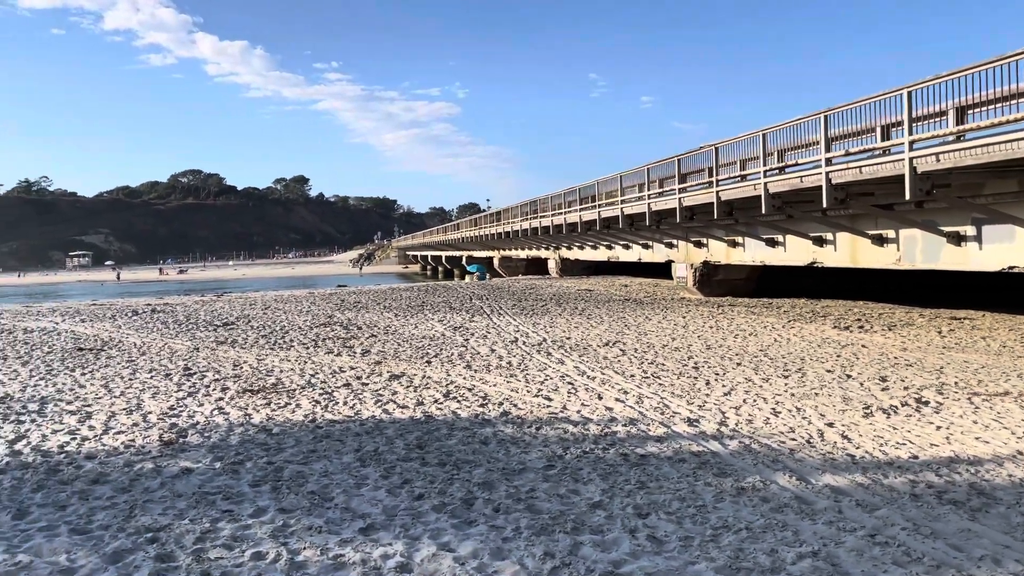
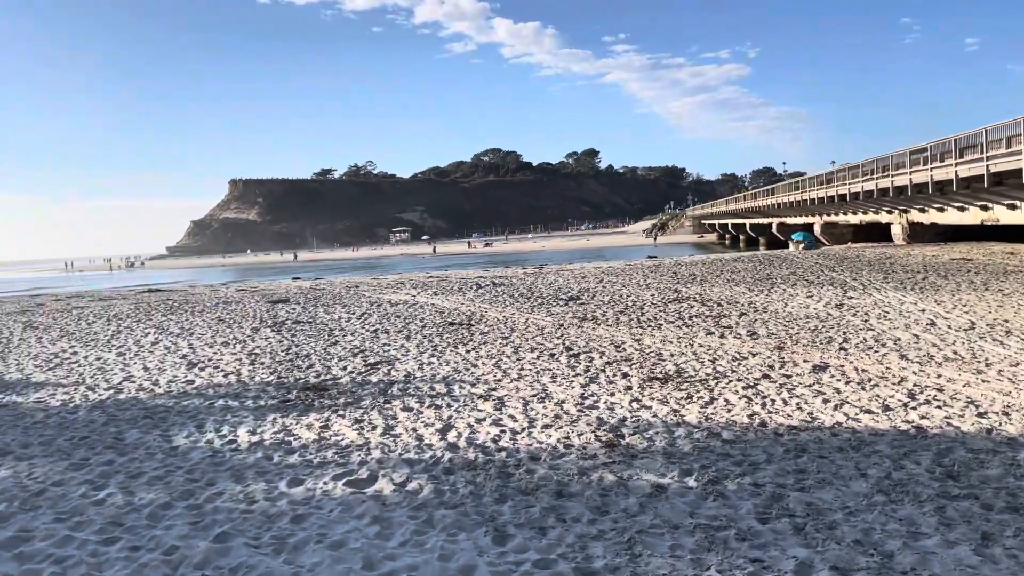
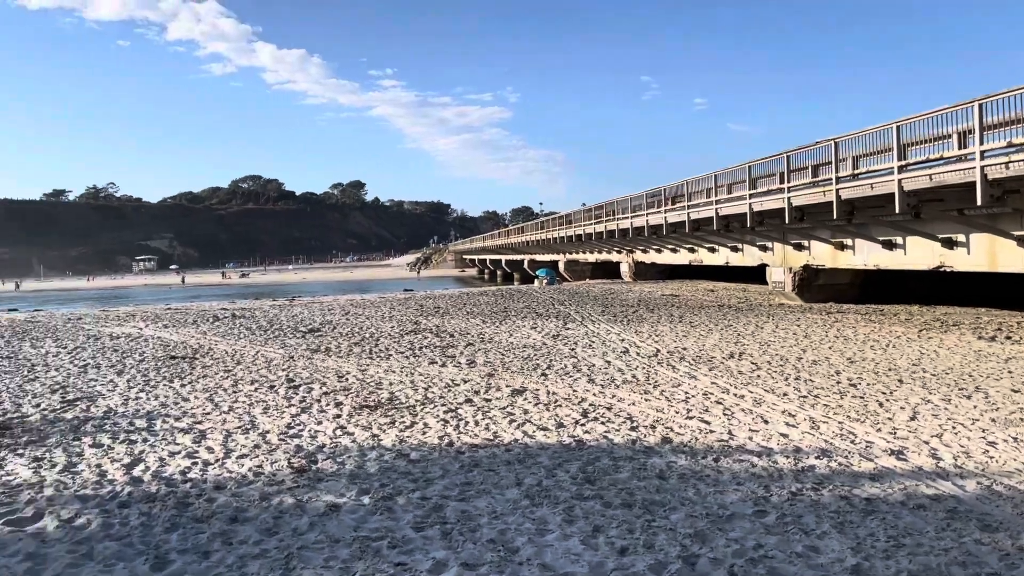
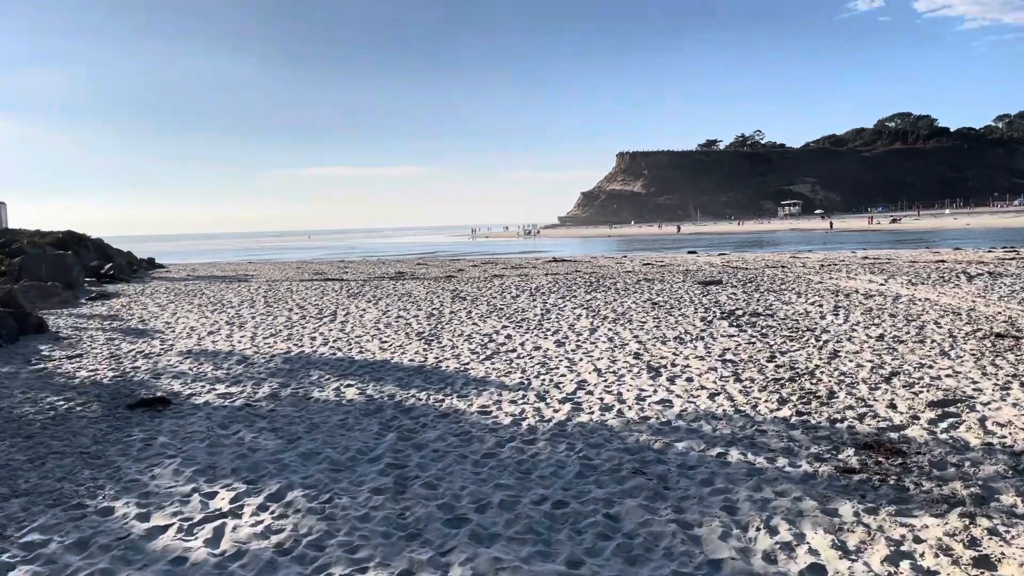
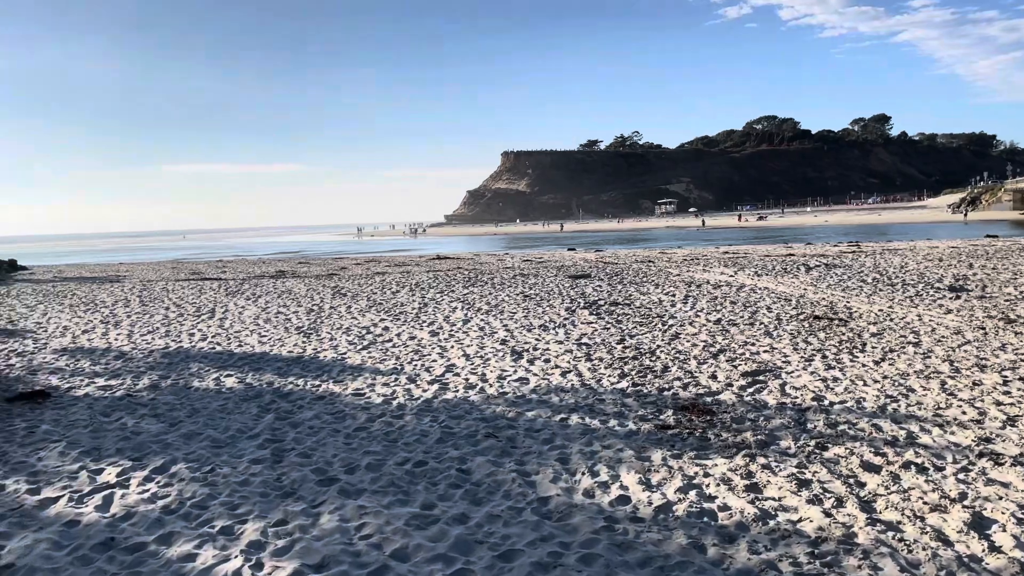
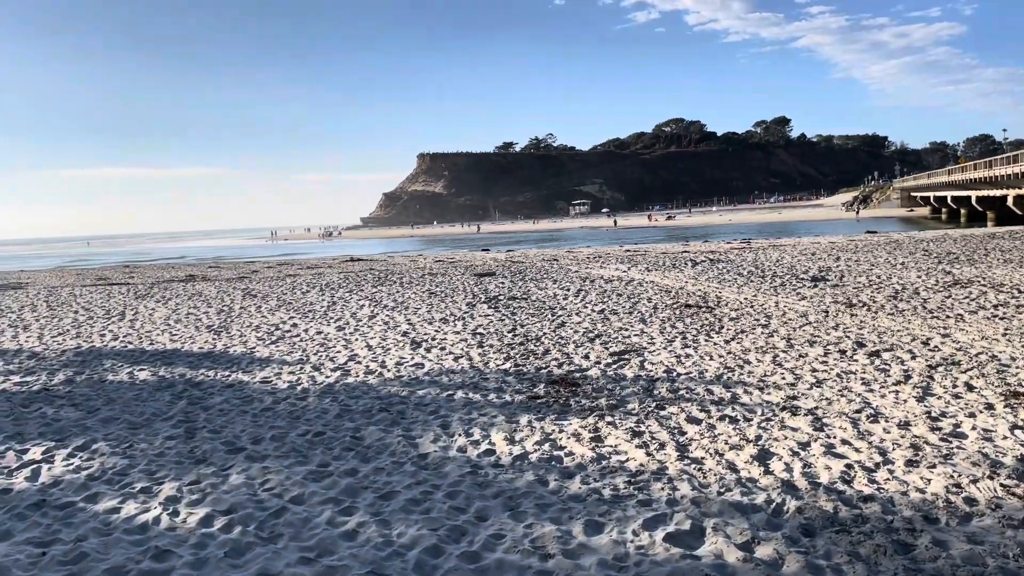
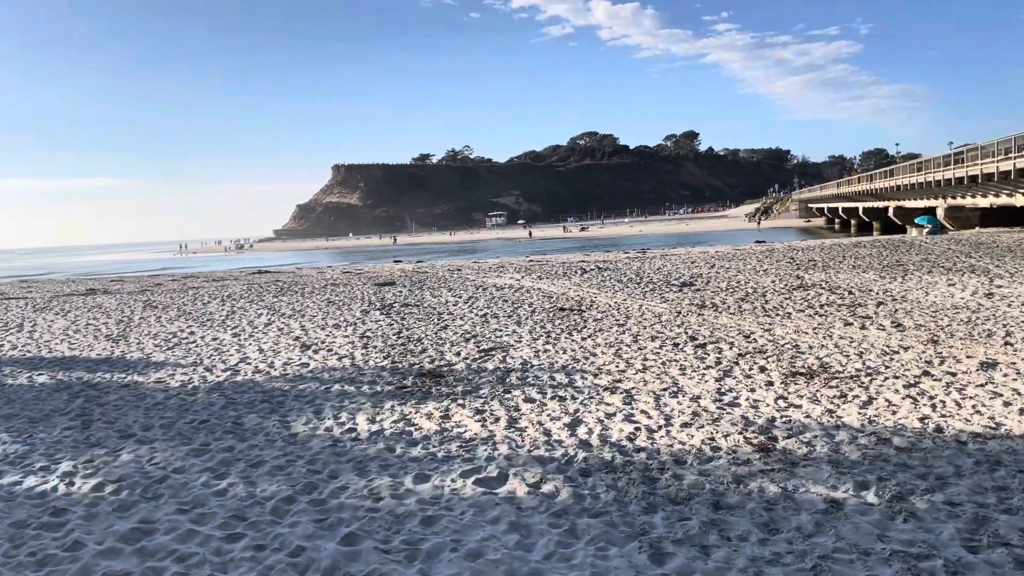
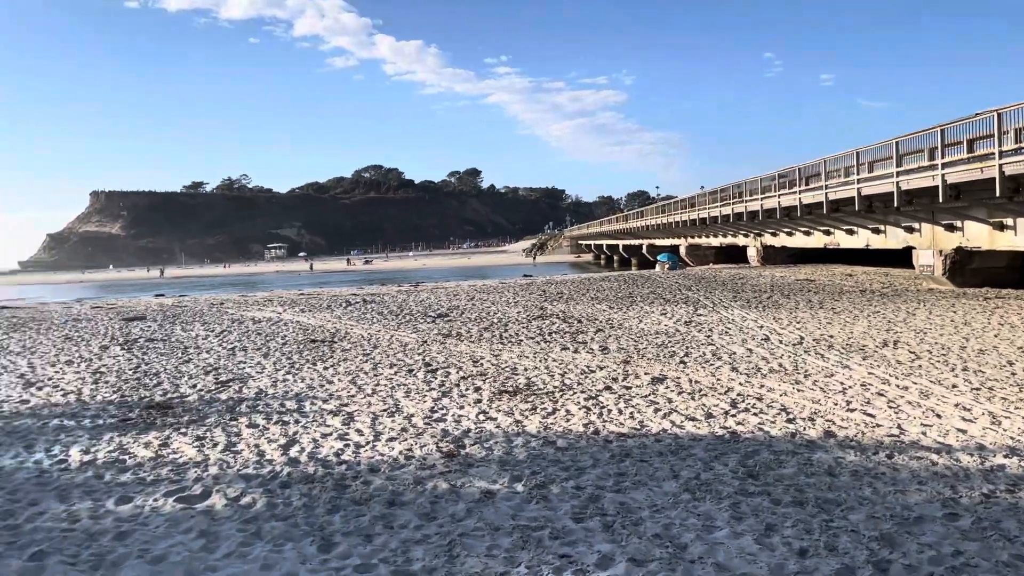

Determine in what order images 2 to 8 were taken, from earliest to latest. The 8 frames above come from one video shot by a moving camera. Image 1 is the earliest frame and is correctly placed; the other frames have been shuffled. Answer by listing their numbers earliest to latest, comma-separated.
3, 8, 2, 7, 6, 5, 4
